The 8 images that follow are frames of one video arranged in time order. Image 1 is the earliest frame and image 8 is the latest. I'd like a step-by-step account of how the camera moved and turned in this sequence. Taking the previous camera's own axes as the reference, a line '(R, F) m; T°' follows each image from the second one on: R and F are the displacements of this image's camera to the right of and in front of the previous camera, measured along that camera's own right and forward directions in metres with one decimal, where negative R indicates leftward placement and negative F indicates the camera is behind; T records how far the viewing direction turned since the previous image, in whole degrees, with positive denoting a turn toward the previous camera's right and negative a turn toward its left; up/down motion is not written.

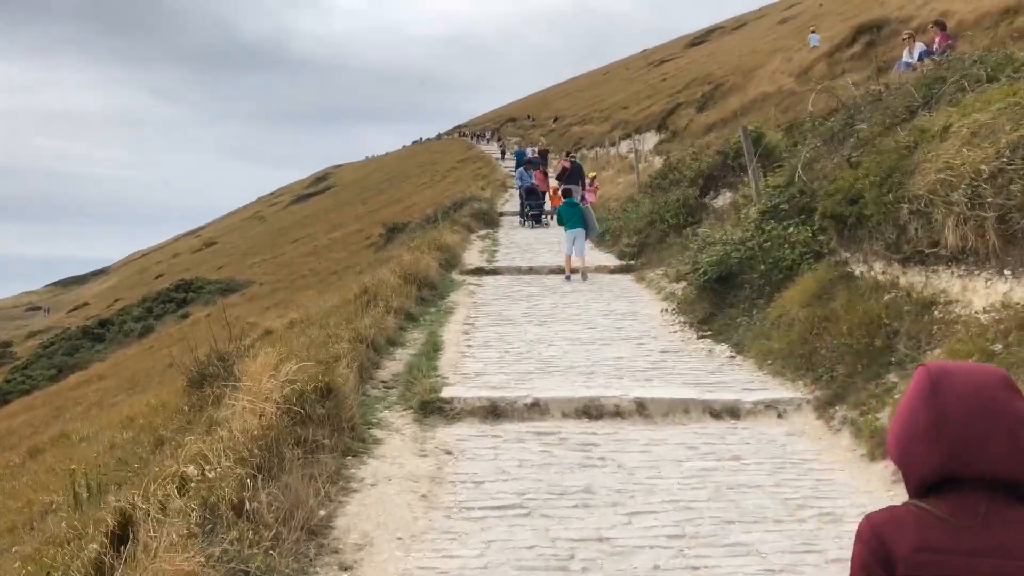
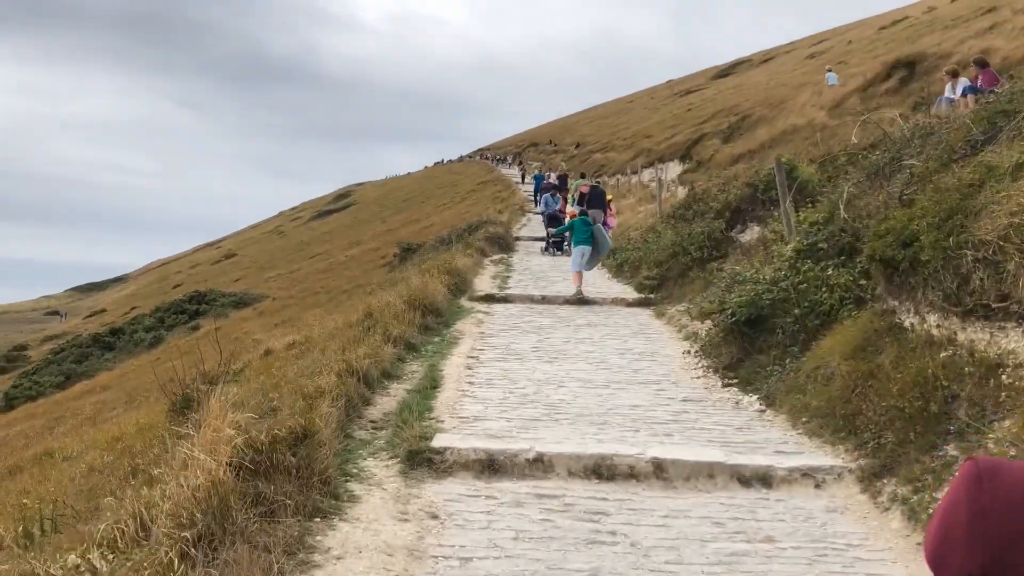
(+0.1, +0.7) m; -1°
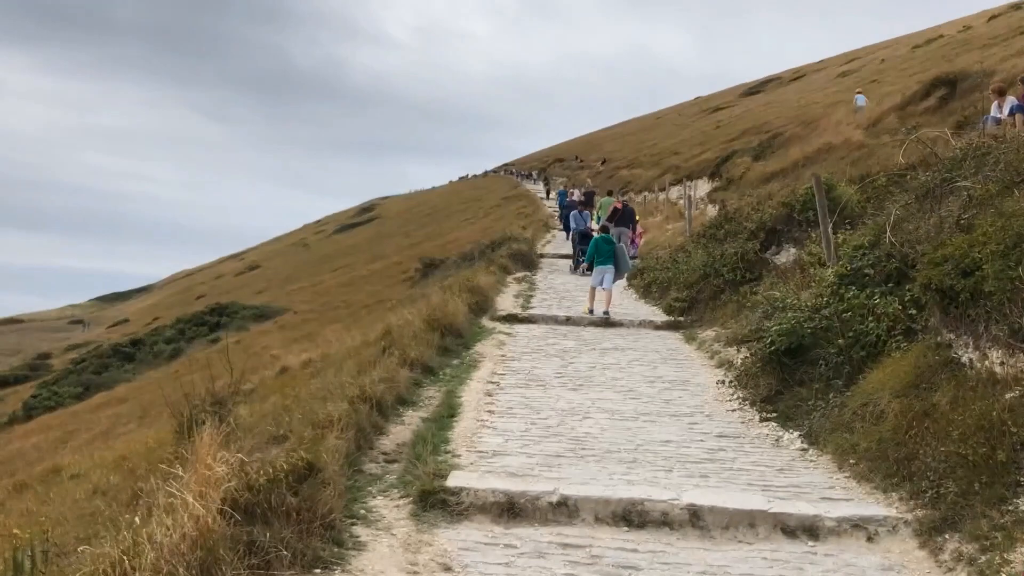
(0.0, +0.4) m; -1°
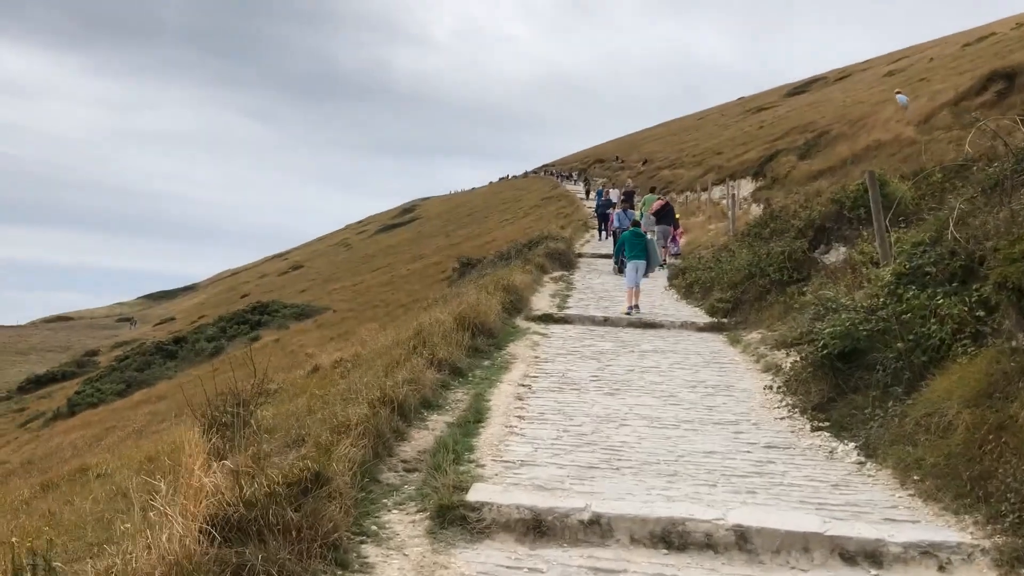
(+0.1, +0.5) m; -2°
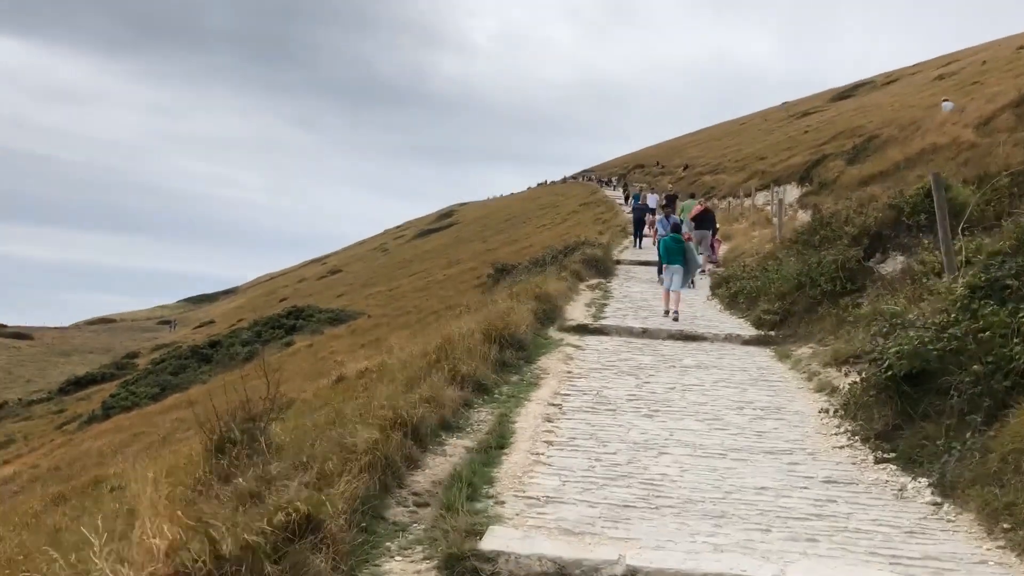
(+0.1, +0.7) m; -2°
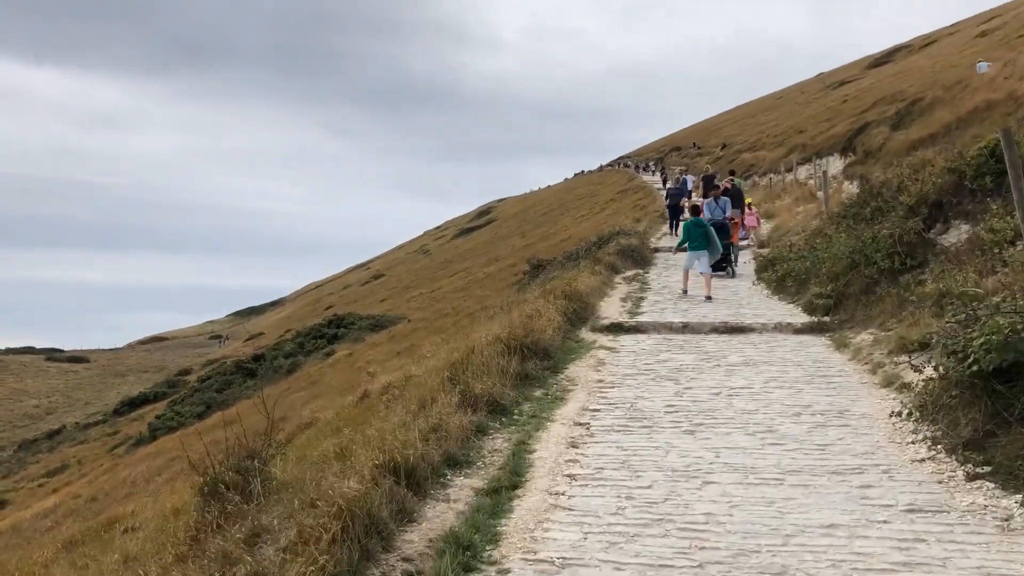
(+0.2, +1.0) m; -3°
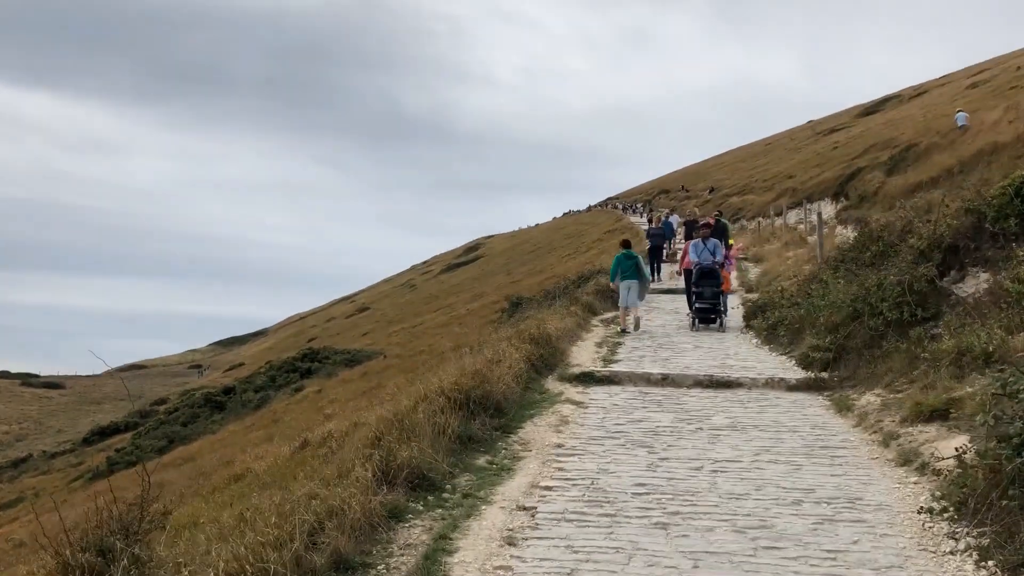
(+0.3, +1.4) m; +1°
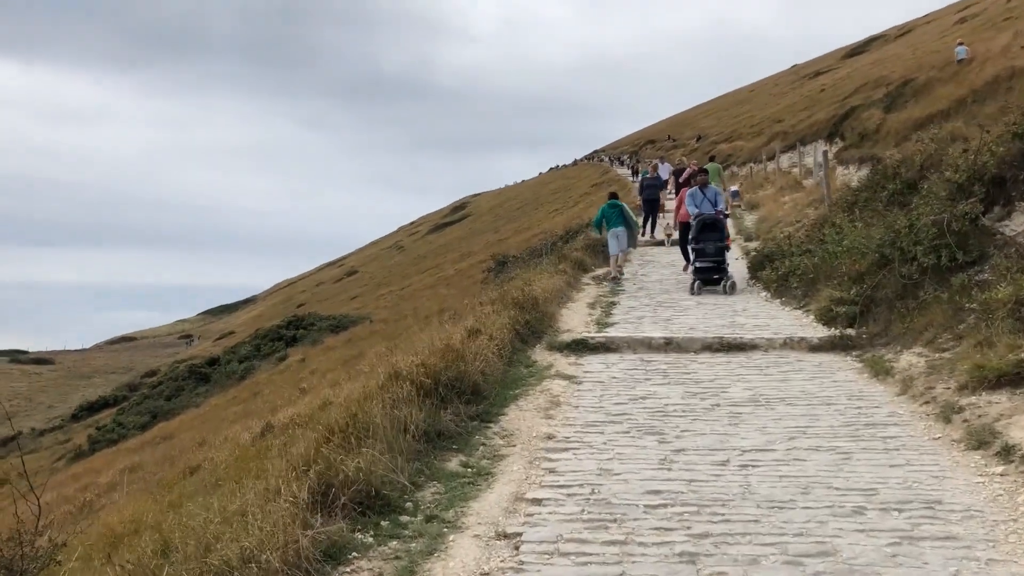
(+0.1, +1.3) m; +1°
